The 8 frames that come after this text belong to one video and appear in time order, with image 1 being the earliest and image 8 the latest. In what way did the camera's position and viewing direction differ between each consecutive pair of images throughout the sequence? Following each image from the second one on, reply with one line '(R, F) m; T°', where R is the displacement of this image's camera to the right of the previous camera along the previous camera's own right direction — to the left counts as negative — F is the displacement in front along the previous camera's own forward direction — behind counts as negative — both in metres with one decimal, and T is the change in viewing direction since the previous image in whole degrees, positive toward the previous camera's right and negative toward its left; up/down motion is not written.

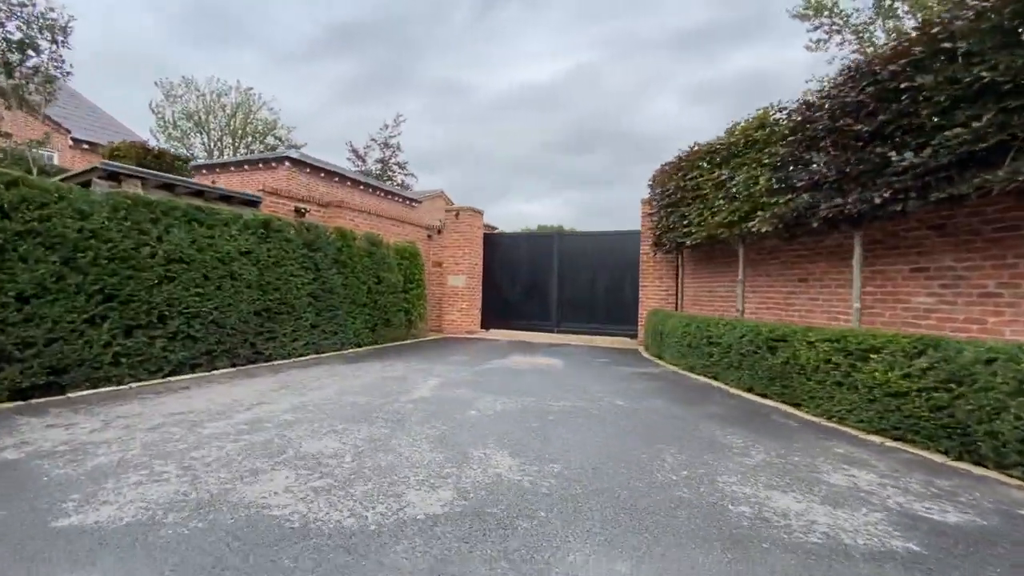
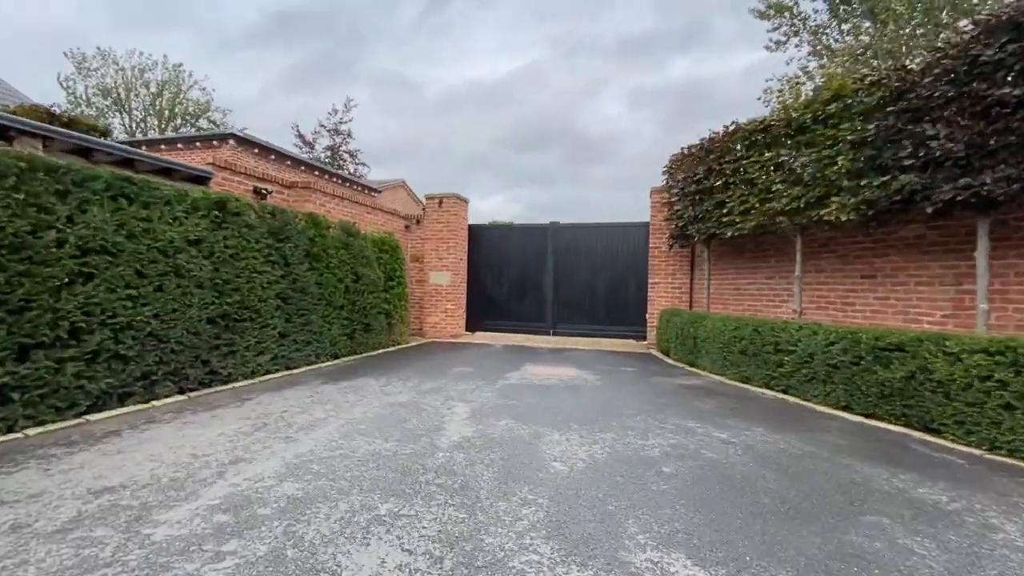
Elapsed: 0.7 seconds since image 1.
(-1.0, +1.3) m; +6°
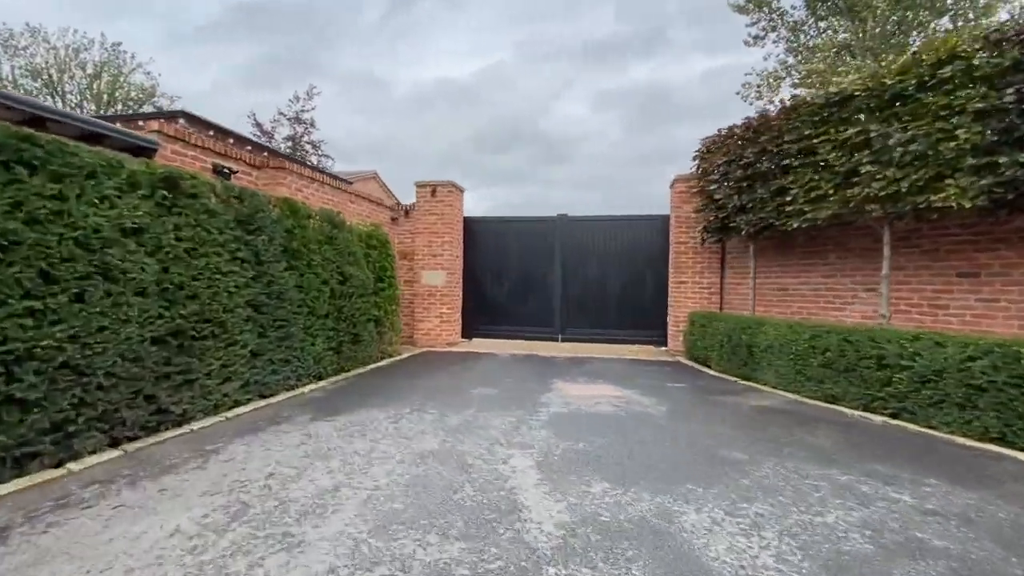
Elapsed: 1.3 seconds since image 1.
(-0.8, +1.3) m; +4°
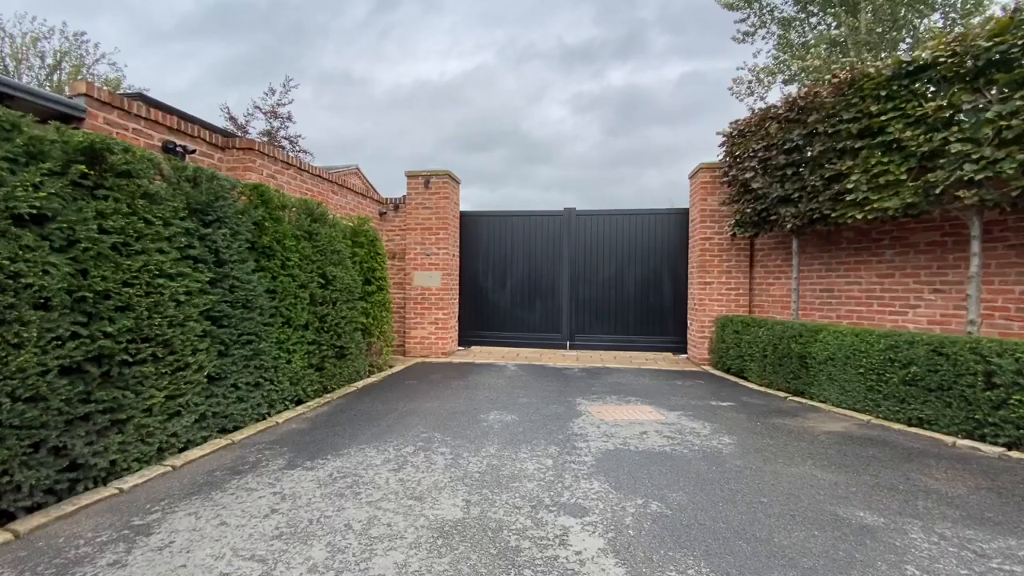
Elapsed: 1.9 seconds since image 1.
(-0.4, +1.0) m; +2°
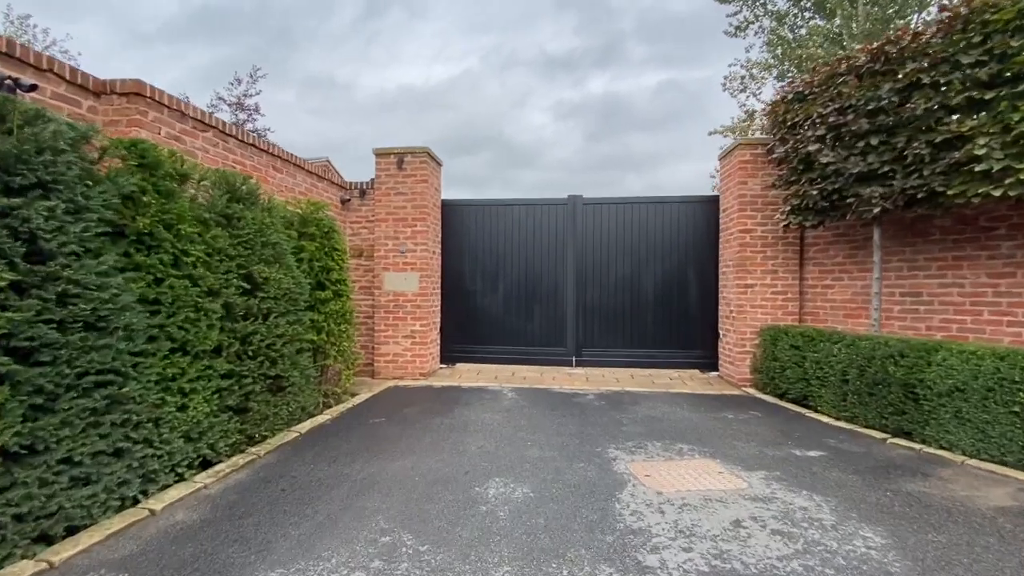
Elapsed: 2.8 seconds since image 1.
(-0.2, +1.5) m; +2°
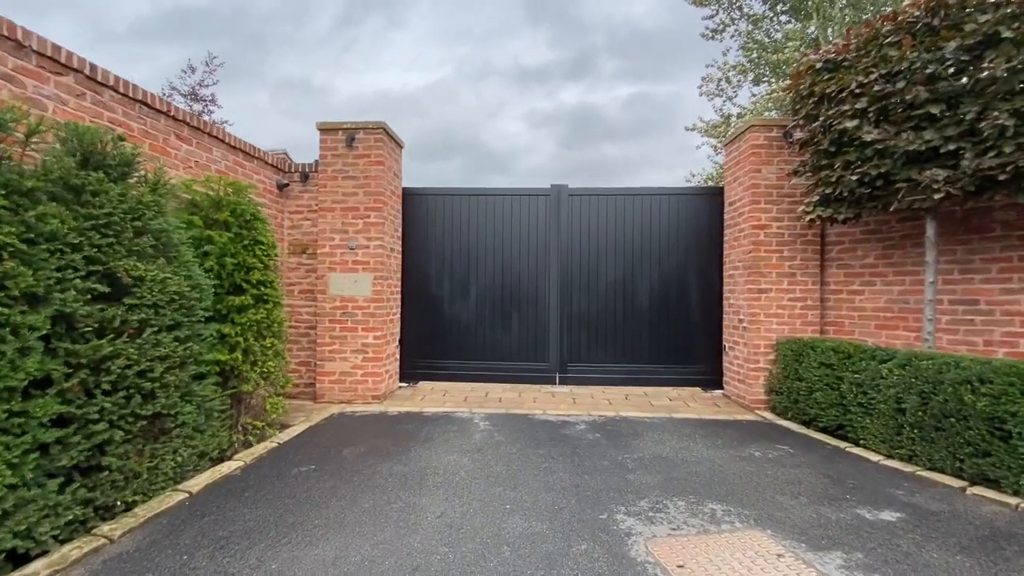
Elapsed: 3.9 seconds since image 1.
(0.0, +1.0) m; +3°
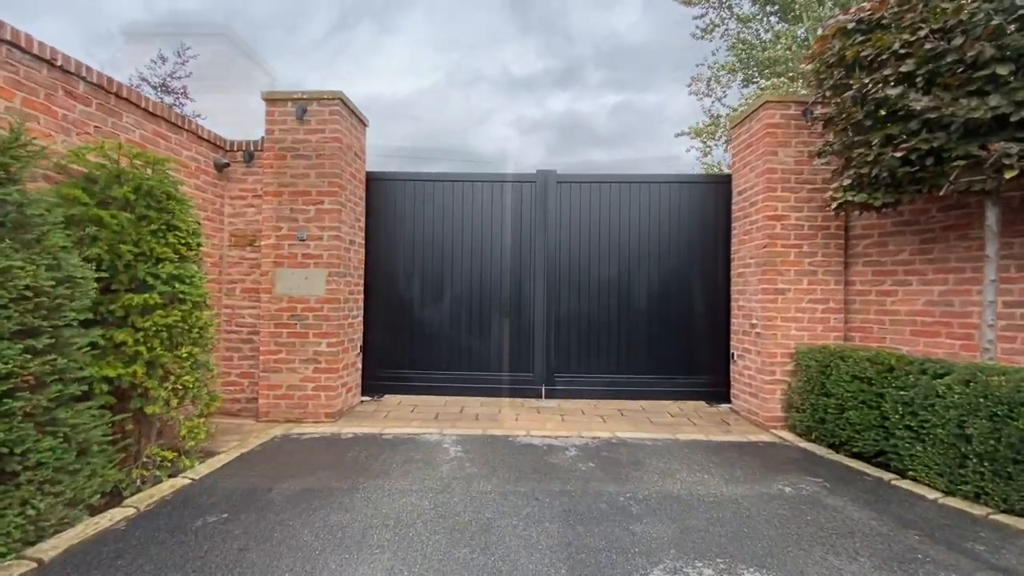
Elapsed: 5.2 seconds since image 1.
(+0.1, +0.7) m; +2°
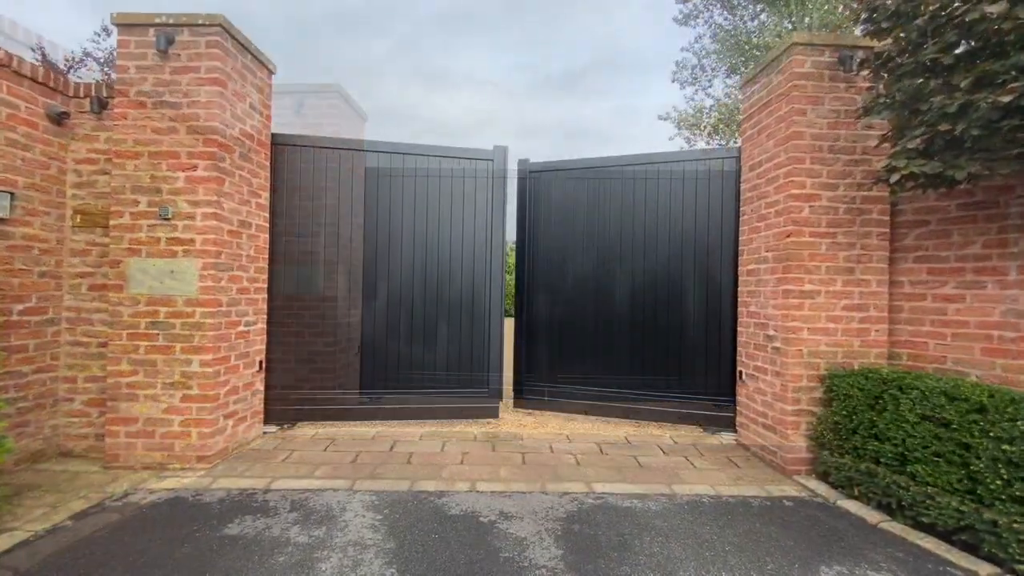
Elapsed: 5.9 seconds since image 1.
(+0.3, +1.1) m; +2°
